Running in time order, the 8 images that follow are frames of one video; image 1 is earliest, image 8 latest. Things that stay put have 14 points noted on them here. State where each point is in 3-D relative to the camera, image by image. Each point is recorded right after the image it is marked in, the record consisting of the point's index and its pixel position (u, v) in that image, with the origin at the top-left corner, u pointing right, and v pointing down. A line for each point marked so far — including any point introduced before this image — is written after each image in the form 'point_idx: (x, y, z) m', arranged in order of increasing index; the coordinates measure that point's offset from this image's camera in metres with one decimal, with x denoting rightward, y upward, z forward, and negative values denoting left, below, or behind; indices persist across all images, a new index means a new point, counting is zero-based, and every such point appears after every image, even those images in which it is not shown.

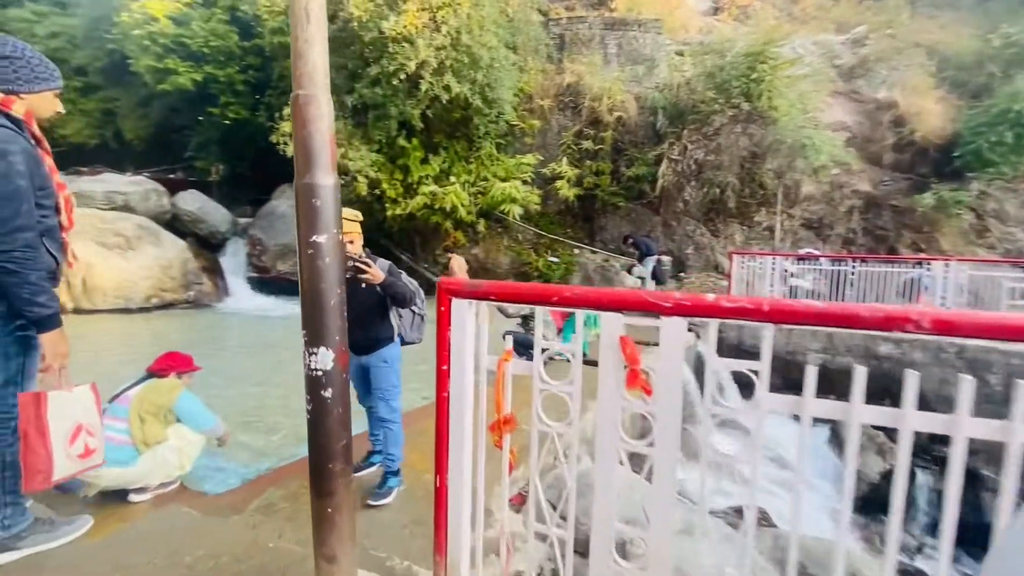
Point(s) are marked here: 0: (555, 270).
0: (+0.7, +0.3, +9.7) m
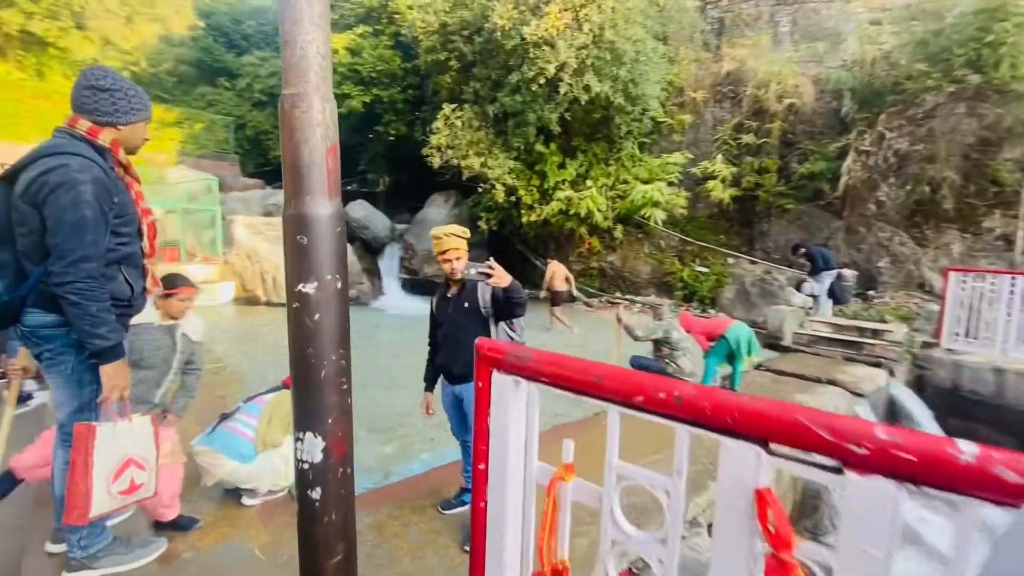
0: (+2.8, +0.1, +8.5) m
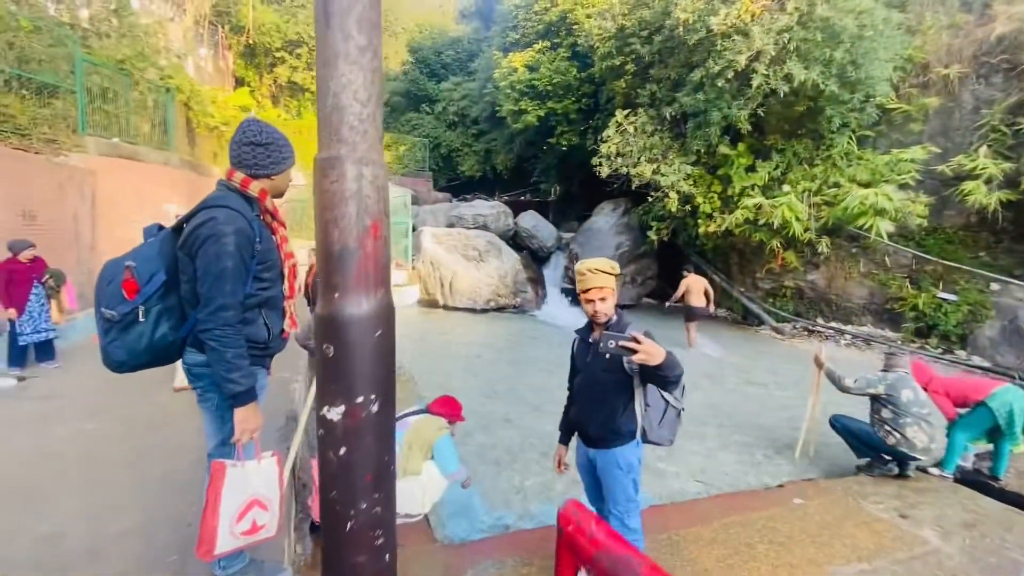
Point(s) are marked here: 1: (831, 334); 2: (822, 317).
0: (+4.6, -0.3, +6.2) m
1: (+4.0, -0.7, +7.1) m
2: (+4.0, -0.5, +7.3) m
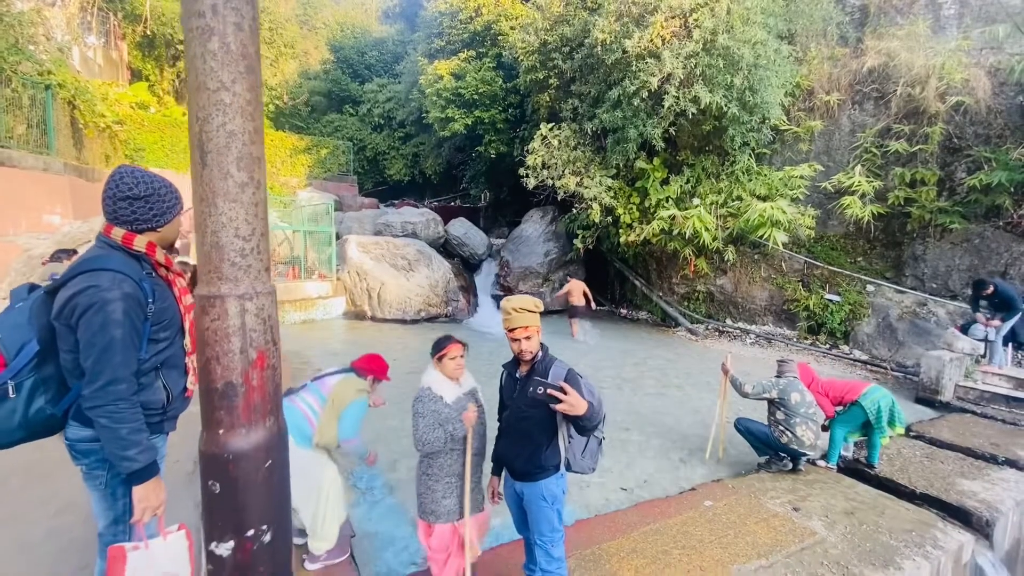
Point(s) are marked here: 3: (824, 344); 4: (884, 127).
0: (+3.9, -0.3, +7.2) m
1: (+3.2, -0.7, +8.0) m
2: (+3.1, -0.5, +8.1) m
3: (+3.9, -0.7, +7.2) m
4: (+4.8, +2.0, +7.5) m
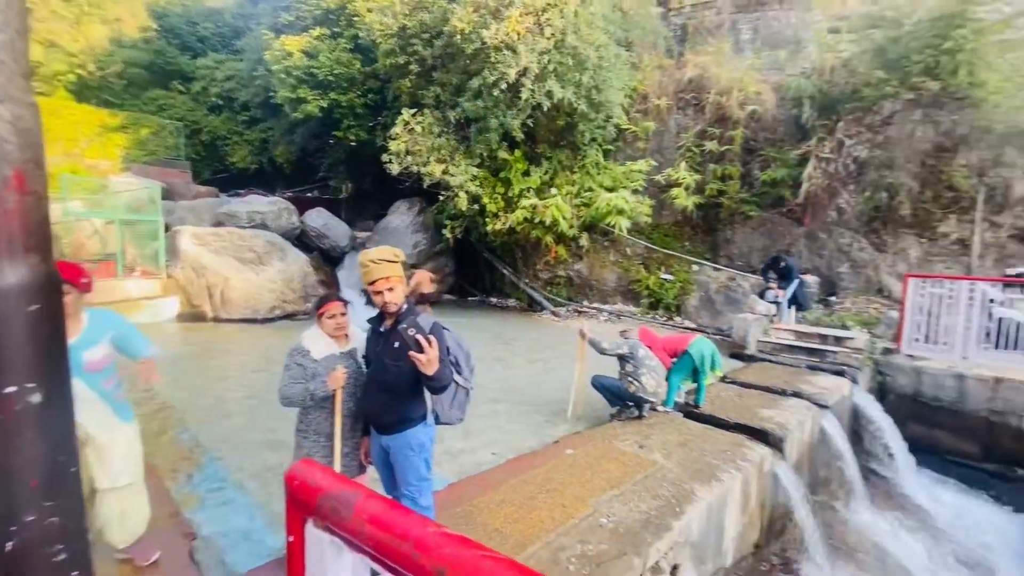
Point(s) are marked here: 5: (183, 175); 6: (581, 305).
0: (+2.2, 0.0, +8.5) m
1: (+1.3, -0.4, +9.0) m
2: (+1.2, -0.2, +9.1) m
3: (+2.2, -0.4, +8.5) m
4: (+2.9, +2.4, +8.9) m
5: (-6.0, +2.2, +10.8) m
6: (+1.1, -0.3, +9.0) m
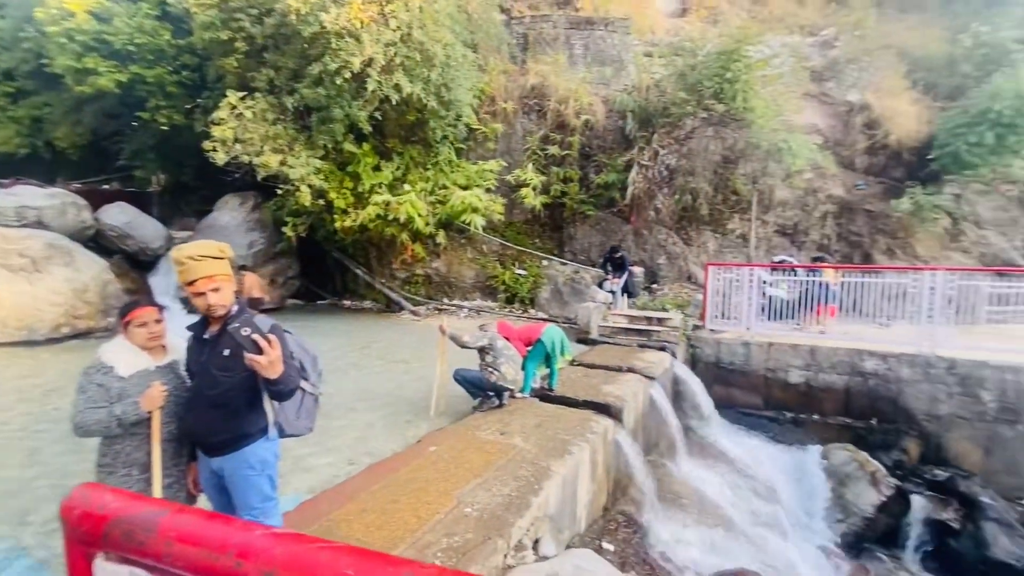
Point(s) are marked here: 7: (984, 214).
0: (+0.1, +0.1, +9.1) m
1: (-0.9, -0.3, +9.3) m
2: (-1.1, -0.1, +9.3) m
3: (+0.1, -0.3, +9.1) m
4: (+0.5, +2.5, +9.6) m
5: (-8.5, +1.9, +8.2) m
6: (-1.1, -0.2, +9.2) m
7: (+7.7, +1.2, +9.6) m
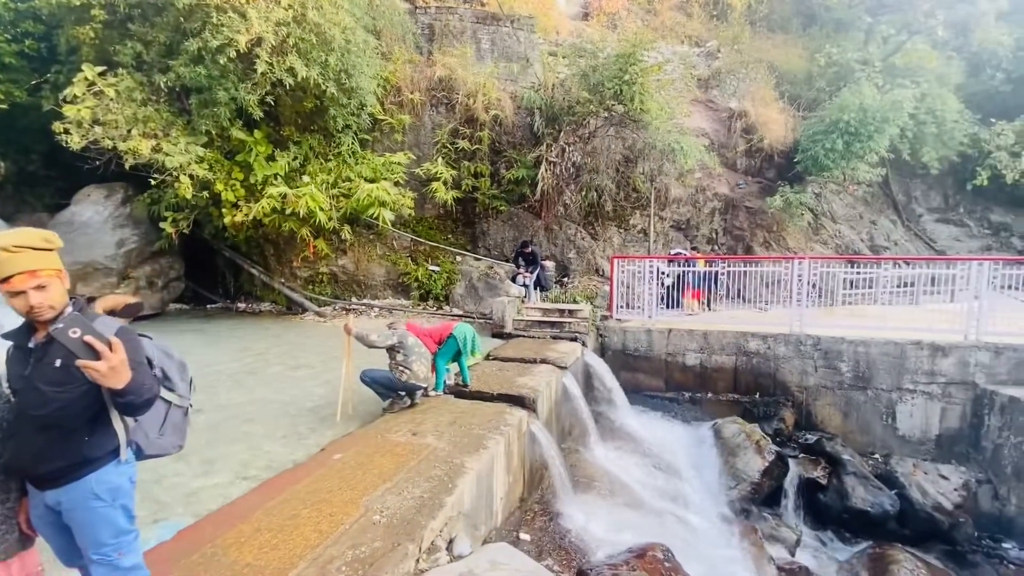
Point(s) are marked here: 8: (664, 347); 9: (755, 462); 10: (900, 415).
0: (-1.1, +0.1, +8.9) m
1: (-2.2, -0.3, +8.8) m
2: (-2.4, -0.1, +8.8) m
3: (-1.2, -0.3, +8.9) m
4: (-1.0, +2.6, +9.4) m
5: (-9.4, +1.7, +6.0) m
6: (-2.4, -0.2, +8.7) m
7: (+6.1, +1.4, +11.1) m
8: (+2.4, -0.9, +9.5) m
9: (+3.2, -2.2, +7.7) m
10: (+5.6, -1.8, +8.5) m
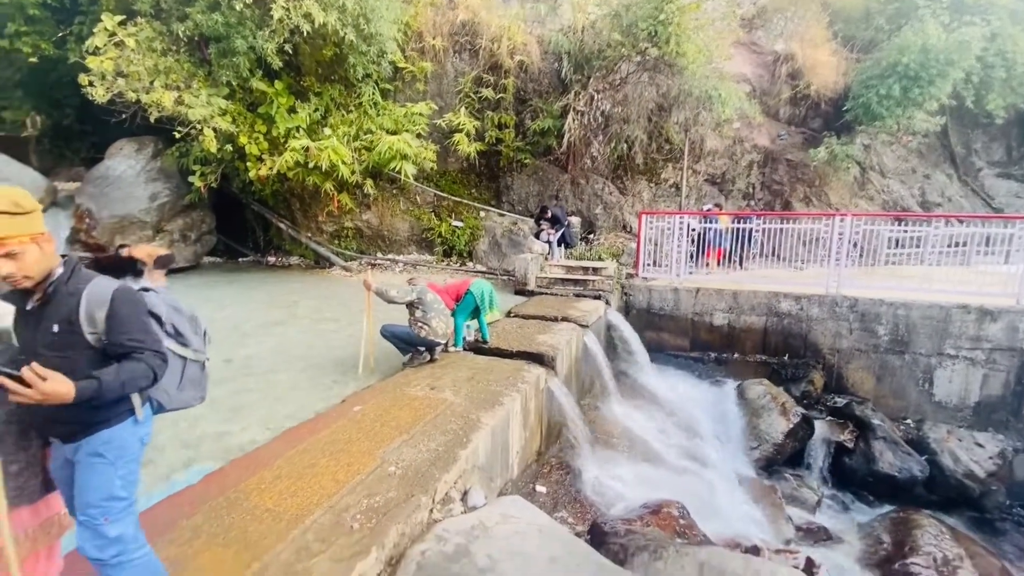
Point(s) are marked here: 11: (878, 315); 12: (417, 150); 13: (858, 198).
0: (-0.8, +0.8, +8.8) m
1: (-1.9, +0.4, +8.8) m
2: (-2.0, +0.5, +8.8) m
3: (-0.9, +0.4, +8.9) m
4: (-0.6, +3.3, +9.1) m
5: (-9.2, +2.2, +6.3) m
6: (-2.1, +0.4, +8.7) m
7: (+6.5, +2.2, +10.3) m
8: (+2.8, -0.3, +9.3) m
9: (+3.4, -1.8, +7.5) m
10: (+5.9, -1.3, +8.2) m
11: (+5.2, -0.4, +8.4) m
12: (-1.3, +1.9, +8.4) m
13: (+6.0, +1.6, +10.3) m
